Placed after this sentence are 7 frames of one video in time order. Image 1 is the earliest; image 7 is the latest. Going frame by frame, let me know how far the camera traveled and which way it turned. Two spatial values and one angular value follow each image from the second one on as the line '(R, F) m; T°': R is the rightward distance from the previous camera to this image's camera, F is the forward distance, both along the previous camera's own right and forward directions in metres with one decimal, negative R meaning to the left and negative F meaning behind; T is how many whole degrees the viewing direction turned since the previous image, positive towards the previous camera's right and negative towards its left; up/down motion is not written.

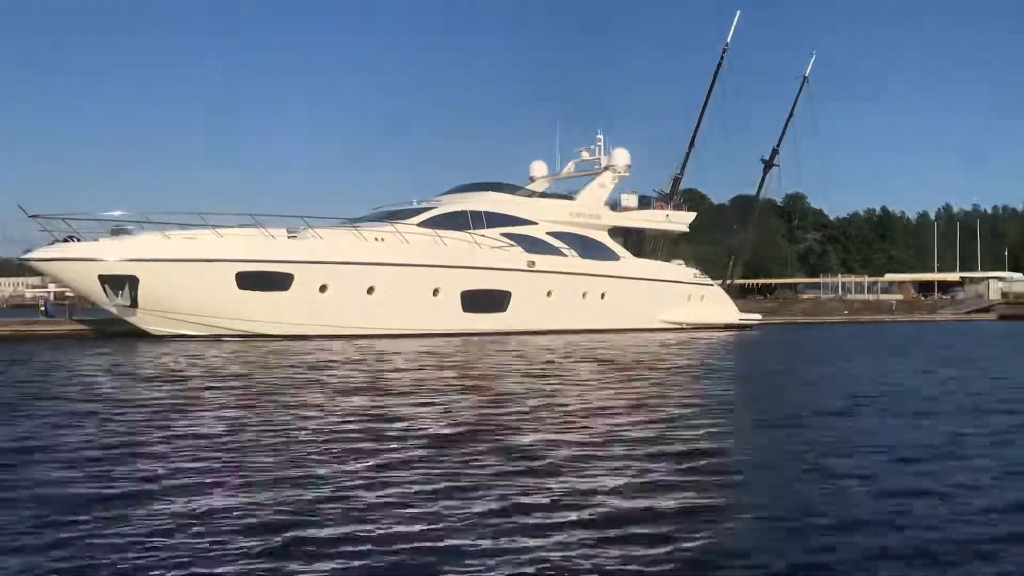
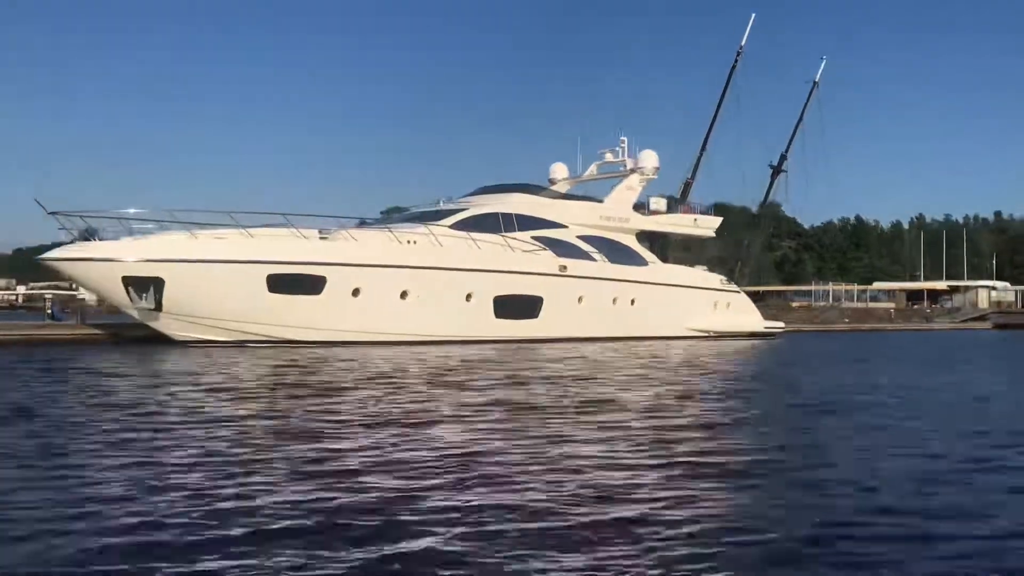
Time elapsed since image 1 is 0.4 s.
(-1.5, +0.9) m; +2°
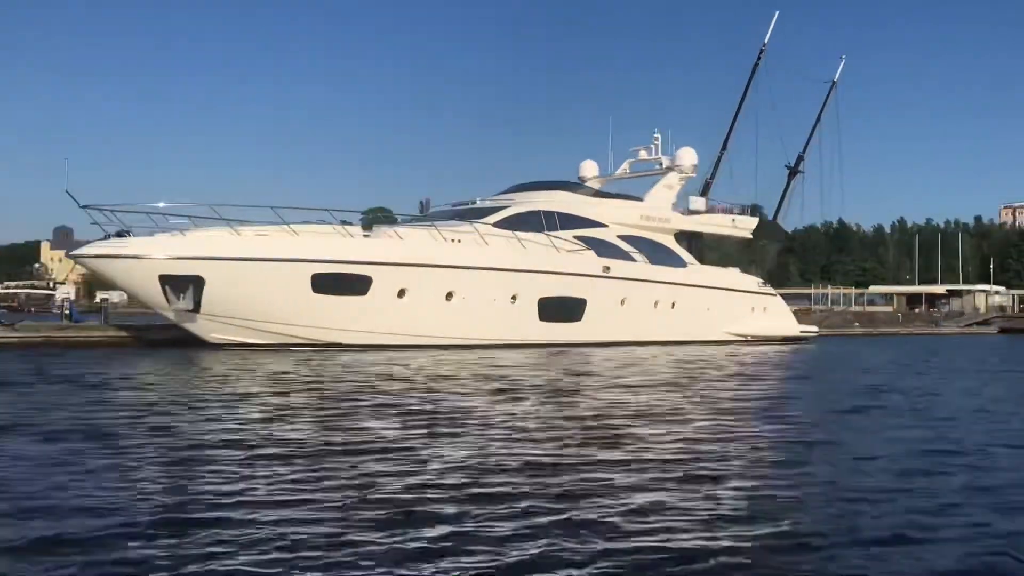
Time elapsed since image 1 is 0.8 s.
(-1.5, +0.9) m; +2°
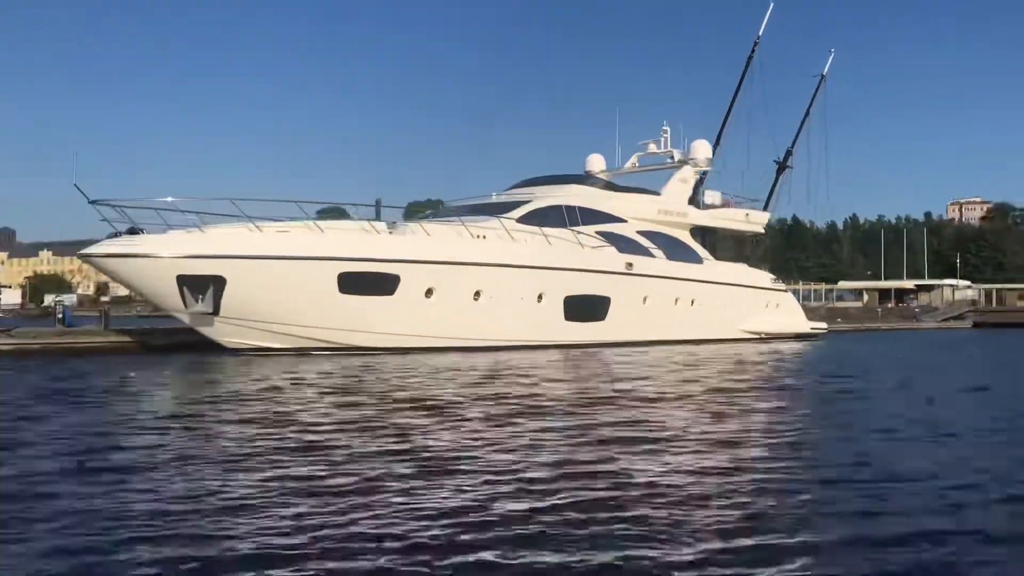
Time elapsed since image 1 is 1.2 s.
(-1.5, +1.0) m; +3°
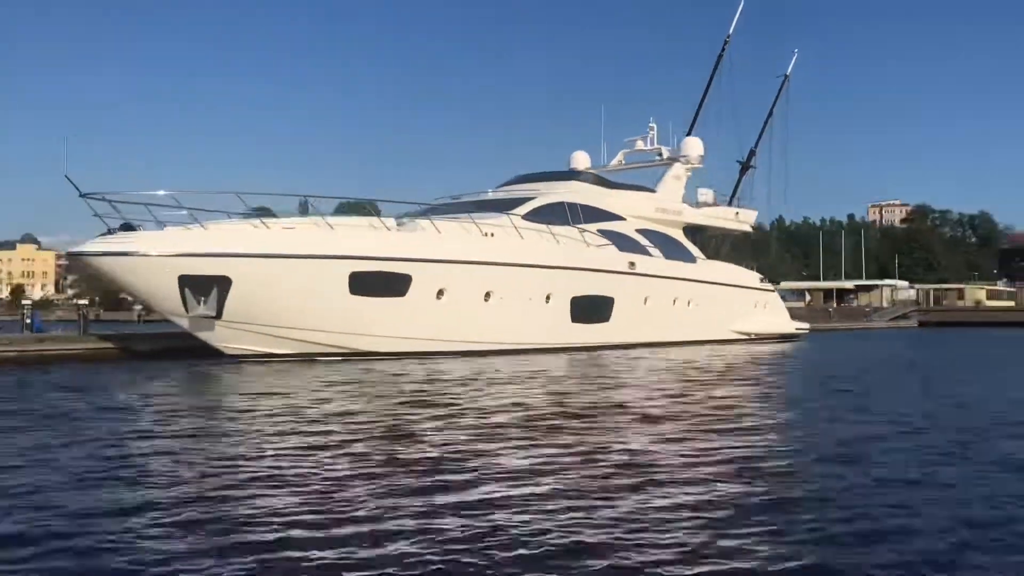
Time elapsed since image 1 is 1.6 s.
(-1.6, +0.9) m; +5°
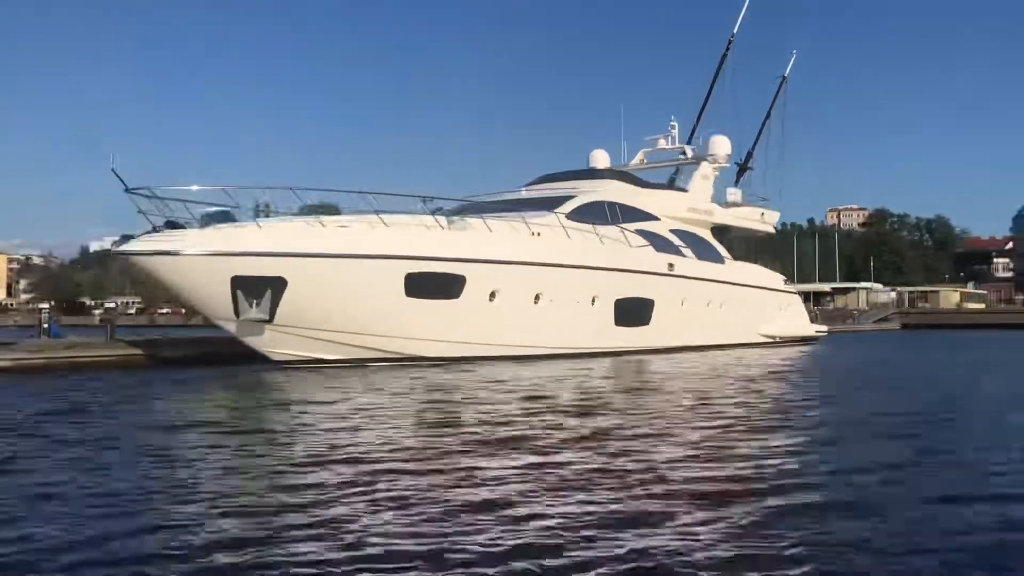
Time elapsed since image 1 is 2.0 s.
(-1.6, +0.8) m; +3°
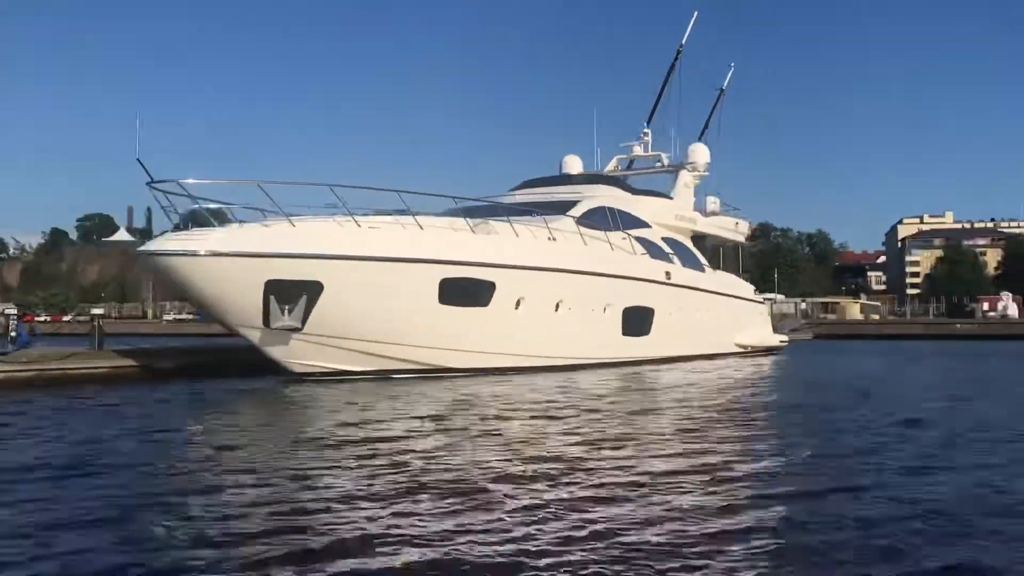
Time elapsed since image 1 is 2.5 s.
(-2.2, +0.9) m; +7°
